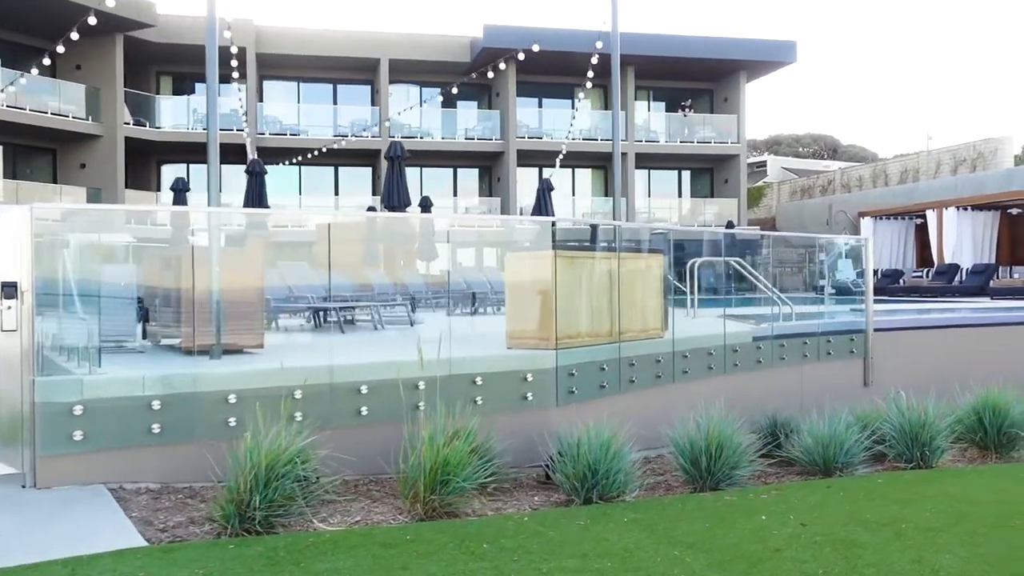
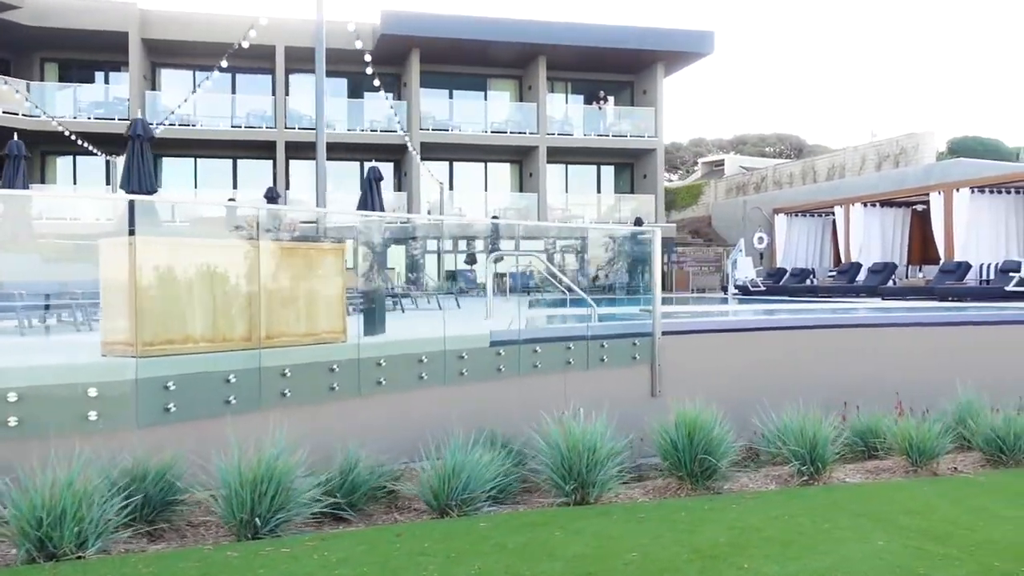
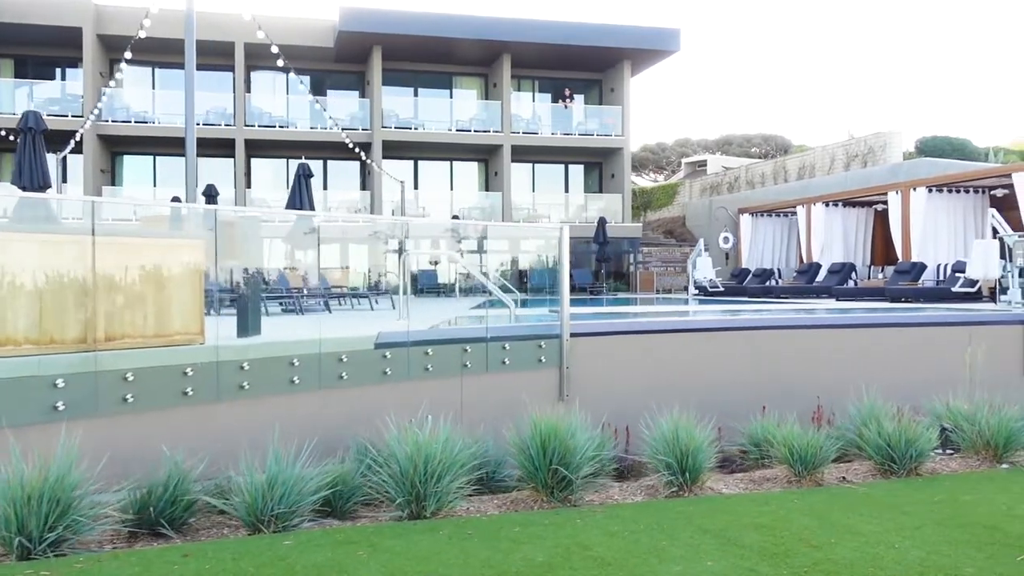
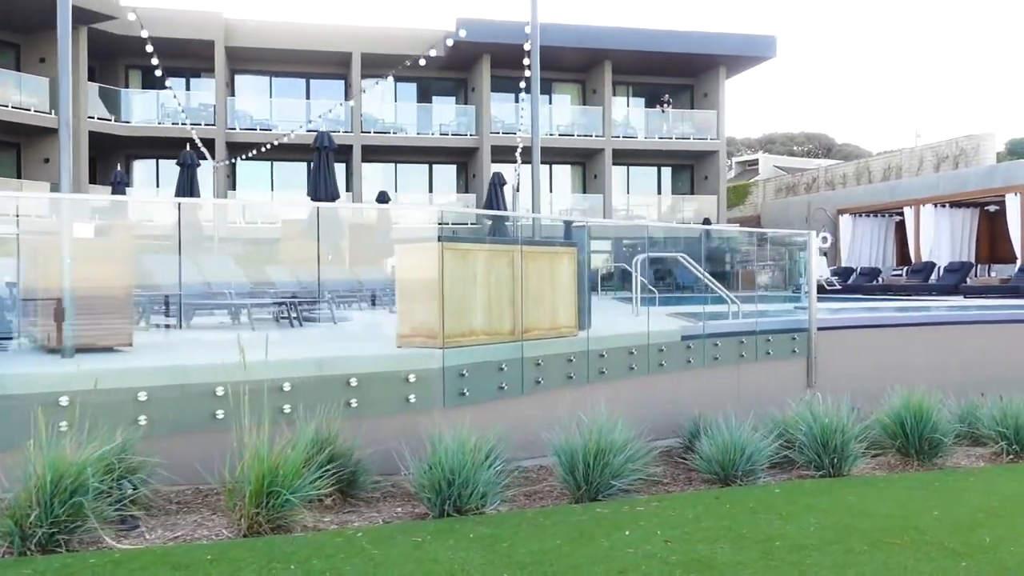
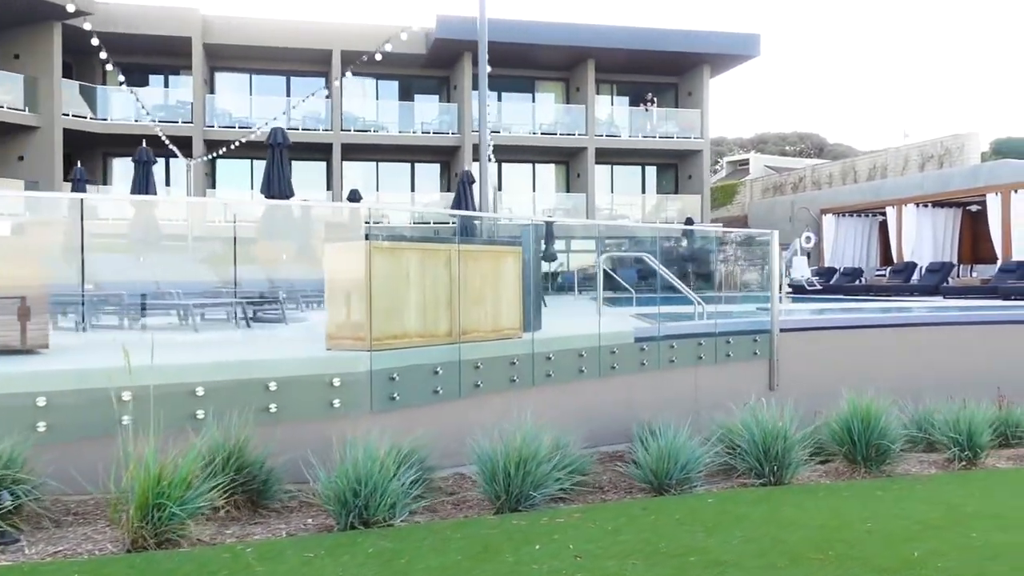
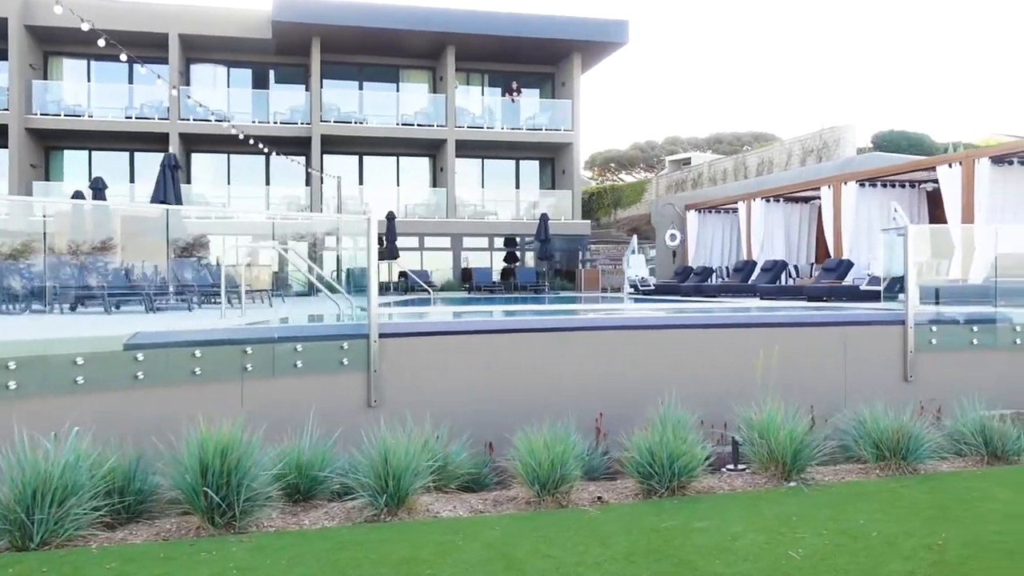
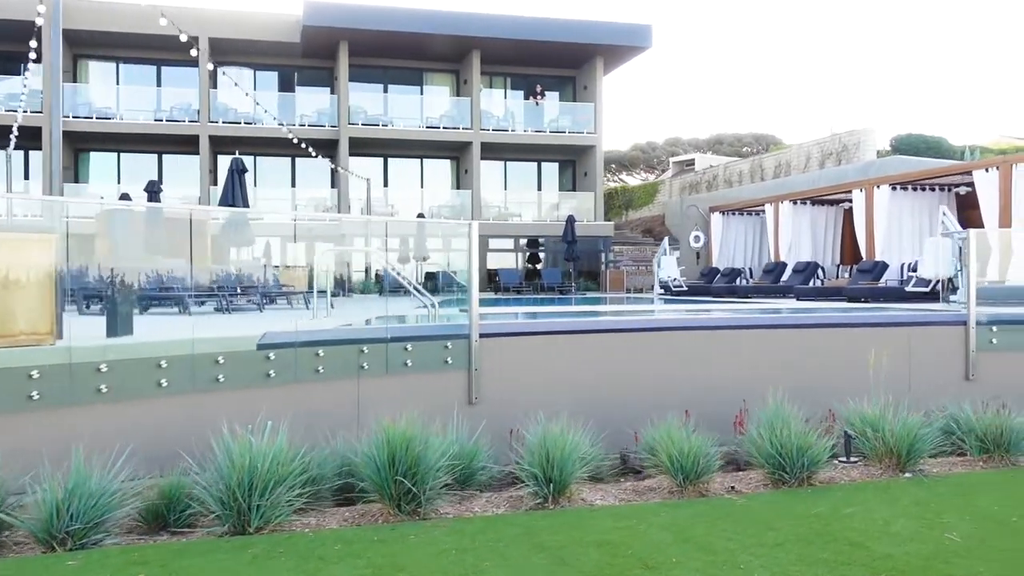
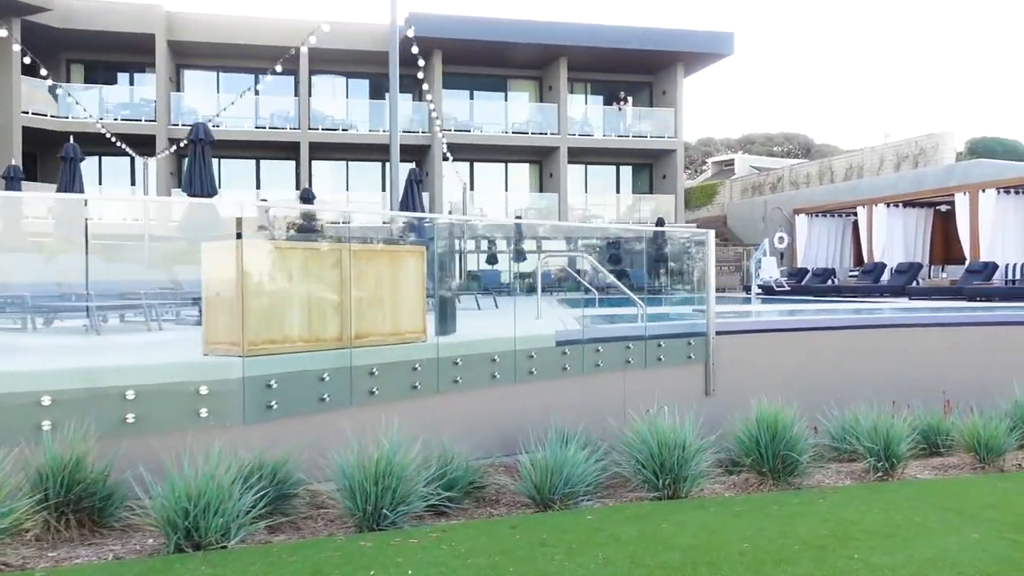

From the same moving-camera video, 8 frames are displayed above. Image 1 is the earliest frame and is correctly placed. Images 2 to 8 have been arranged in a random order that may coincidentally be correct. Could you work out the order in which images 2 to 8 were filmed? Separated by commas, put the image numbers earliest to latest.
4, 5, 8, 2, 3, 7, 6
